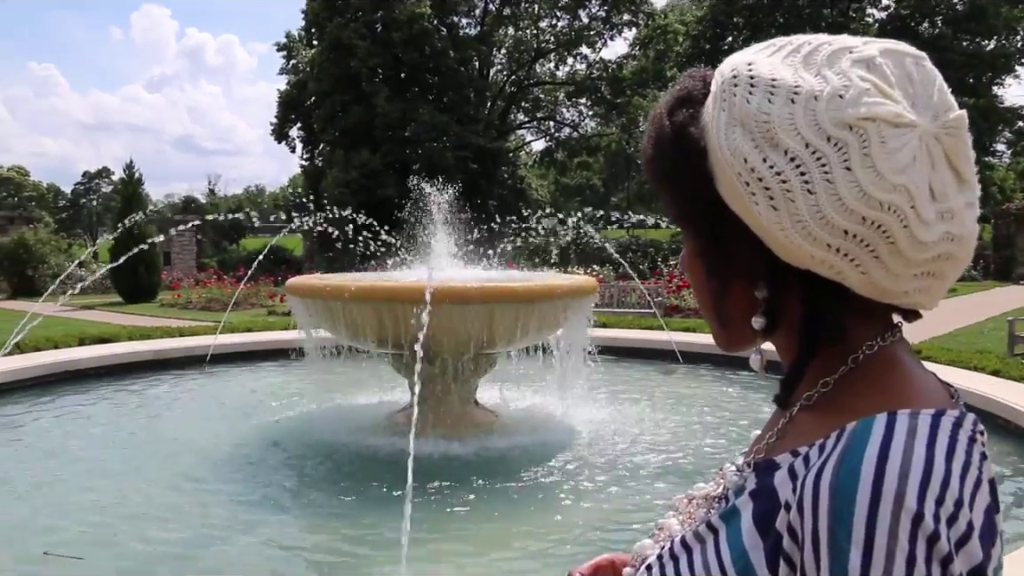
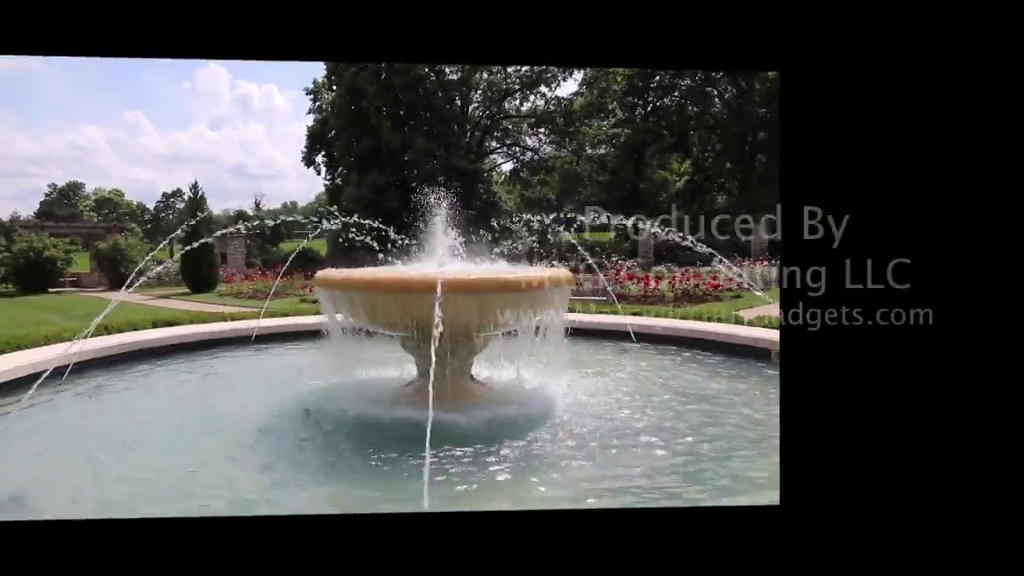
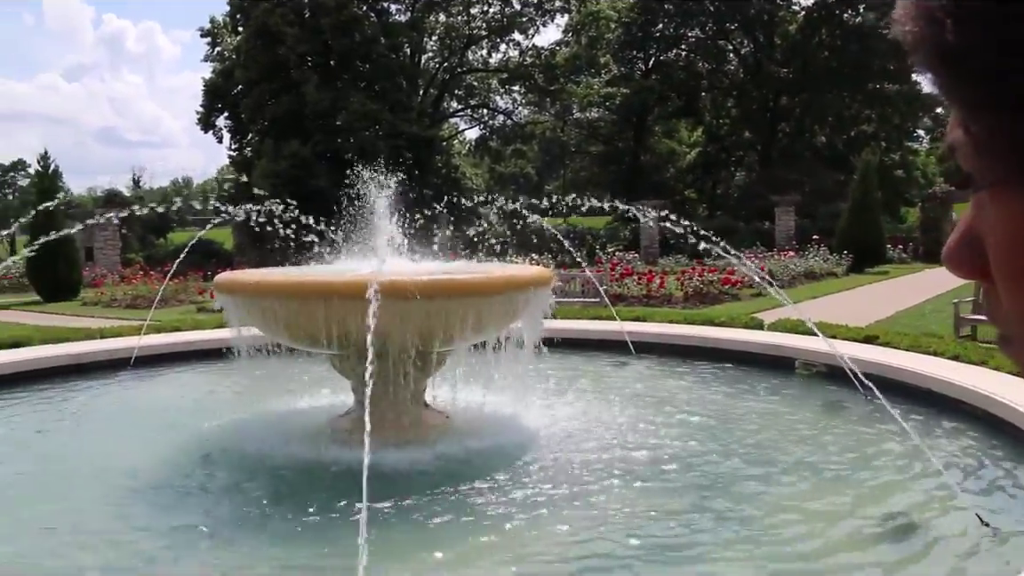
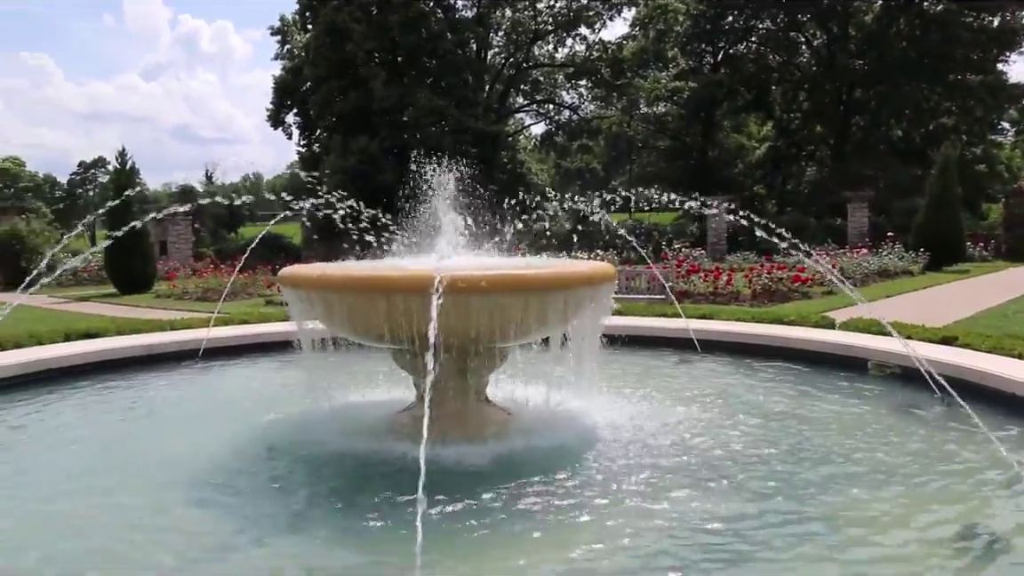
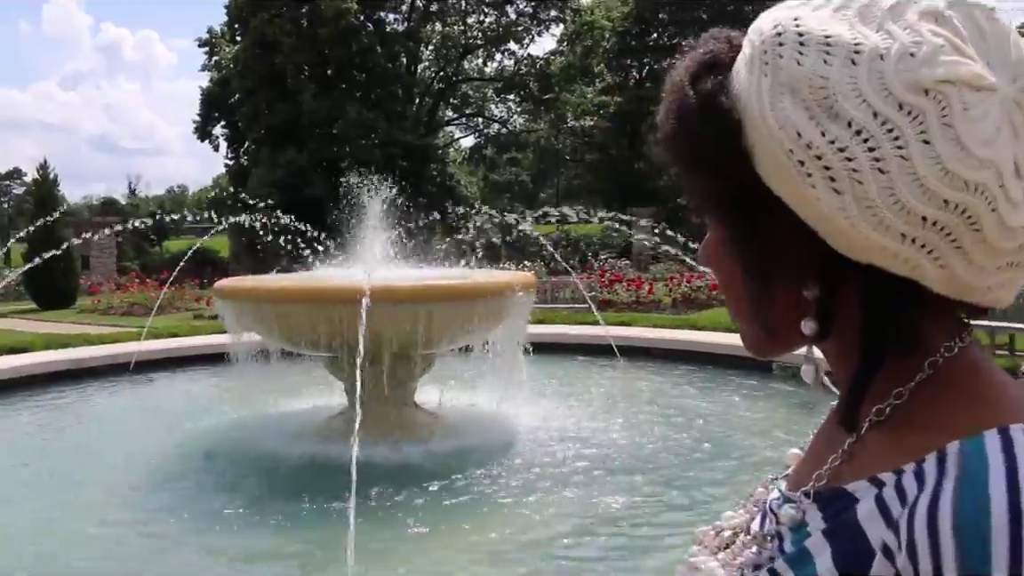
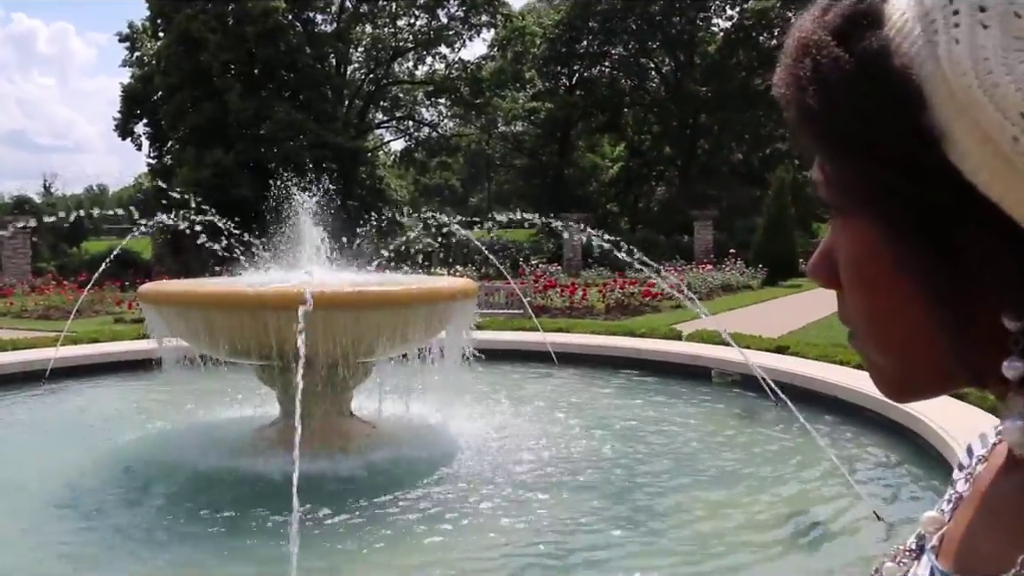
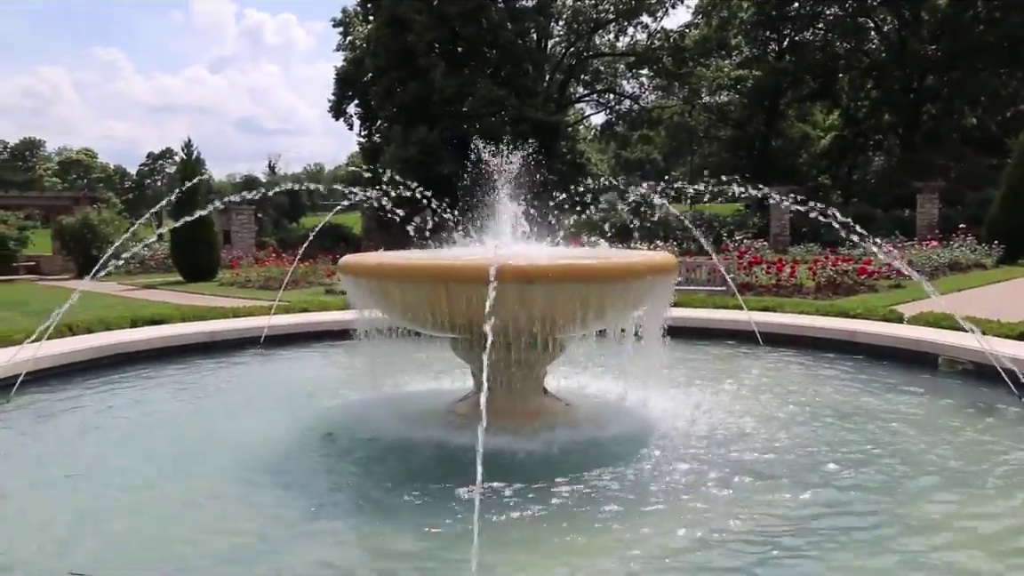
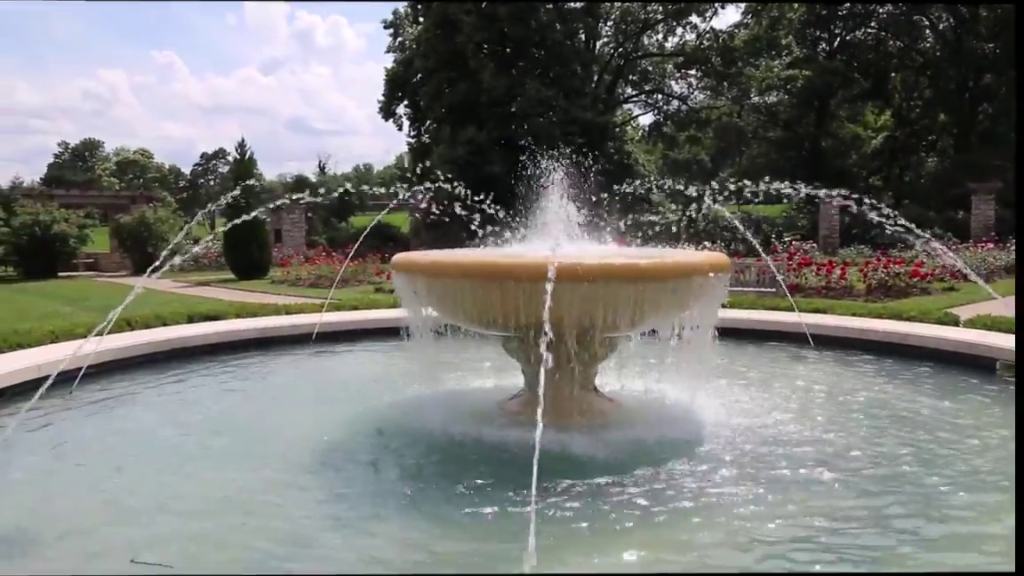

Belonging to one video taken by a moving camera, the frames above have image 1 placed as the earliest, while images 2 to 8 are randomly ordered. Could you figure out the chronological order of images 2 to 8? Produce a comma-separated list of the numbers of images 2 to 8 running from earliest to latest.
5, 6, 3, 4, 7, 8, 2
